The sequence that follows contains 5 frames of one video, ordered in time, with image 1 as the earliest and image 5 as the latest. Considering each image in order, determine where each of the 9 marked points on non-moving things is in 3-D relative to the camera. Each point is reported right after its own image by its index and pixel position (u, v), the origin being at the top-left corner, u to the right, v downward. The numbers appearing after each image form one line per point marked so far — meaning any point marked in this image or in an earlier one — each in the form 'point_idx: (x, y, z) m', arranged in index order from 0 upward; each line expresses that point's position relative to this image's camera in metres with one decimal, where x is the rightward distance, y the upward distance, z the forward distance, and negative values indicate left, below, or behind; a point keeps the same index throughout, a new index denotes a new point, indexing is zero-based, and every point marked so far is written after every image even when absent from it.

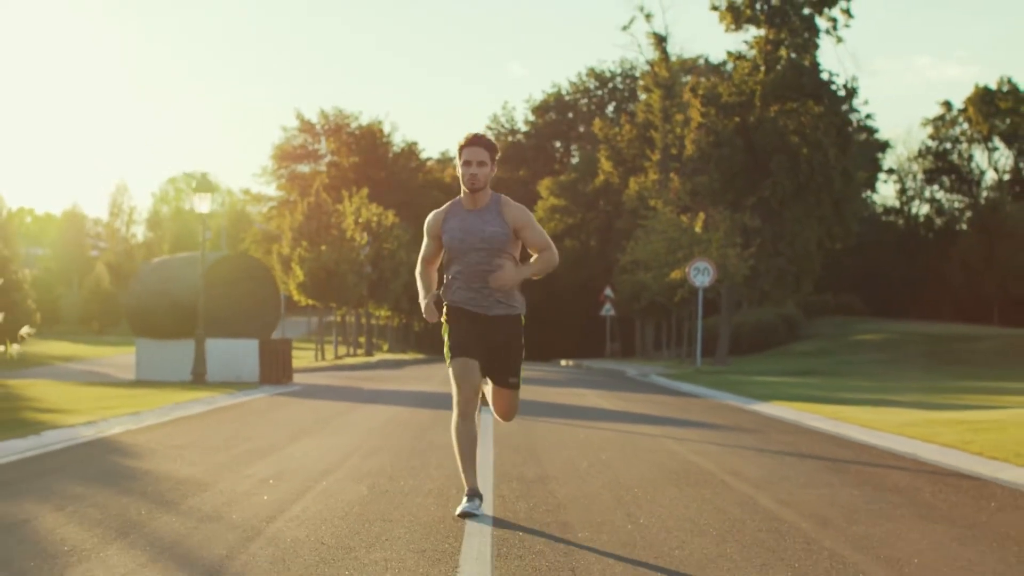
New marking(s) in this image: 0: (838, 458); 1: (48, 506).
0: (+2.5, -1.3, +9.7) m
1: (-2.4, -1.1, +6.9) m
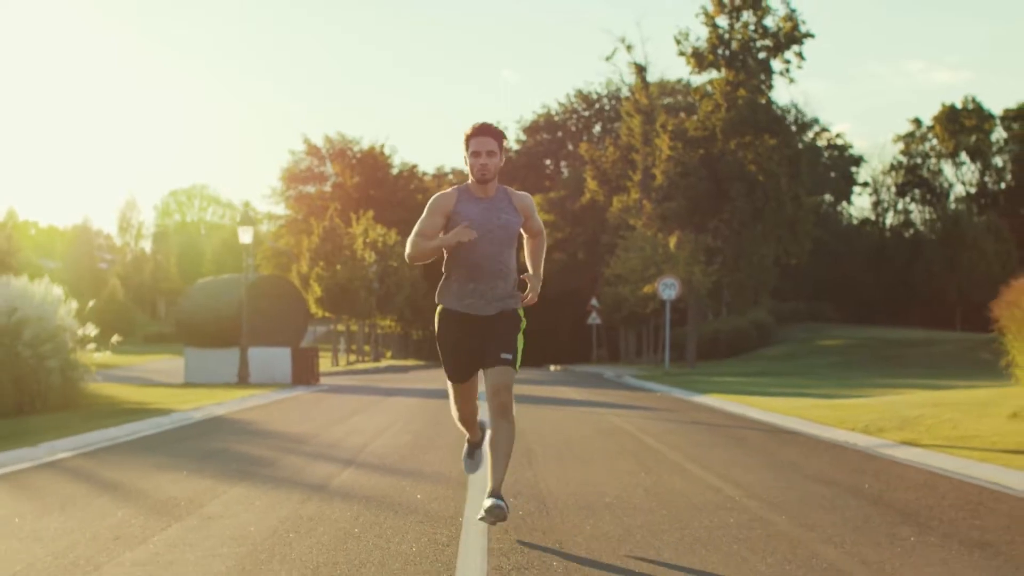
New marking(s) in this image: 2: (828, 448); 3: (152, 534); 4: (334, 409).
0: (+2.4, -1.5, +14.7) m
1: (-2.5, -1.4, +11.9) m
2: (+2.9, -1.5, +12.2) m
3: (-1.8, -1.2, +6.4) m
4: (-2.6, -1.7, +19.0) m
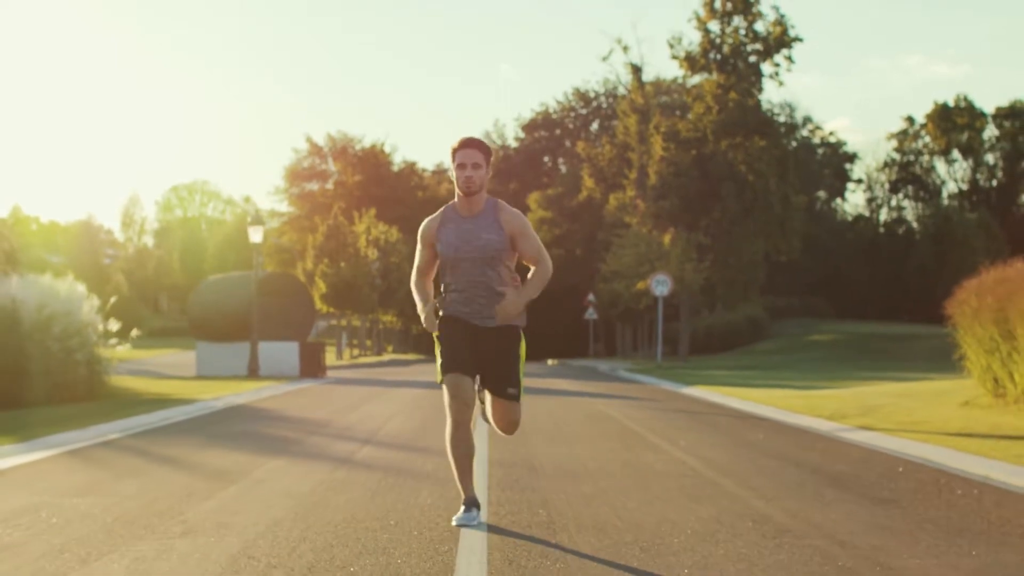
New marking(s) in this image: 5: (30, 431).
0: (+2.3, -1.5, +16.2) m
1: (-2.5, -1.4, +13.4) m
2: (+2.9, -1.5, +13.7) m
3: (-1.8, -1.2, +7.8) m
4: (-2.6, -1.7, +20.5) m
5: (-5.3, -1.6, +14.5) m
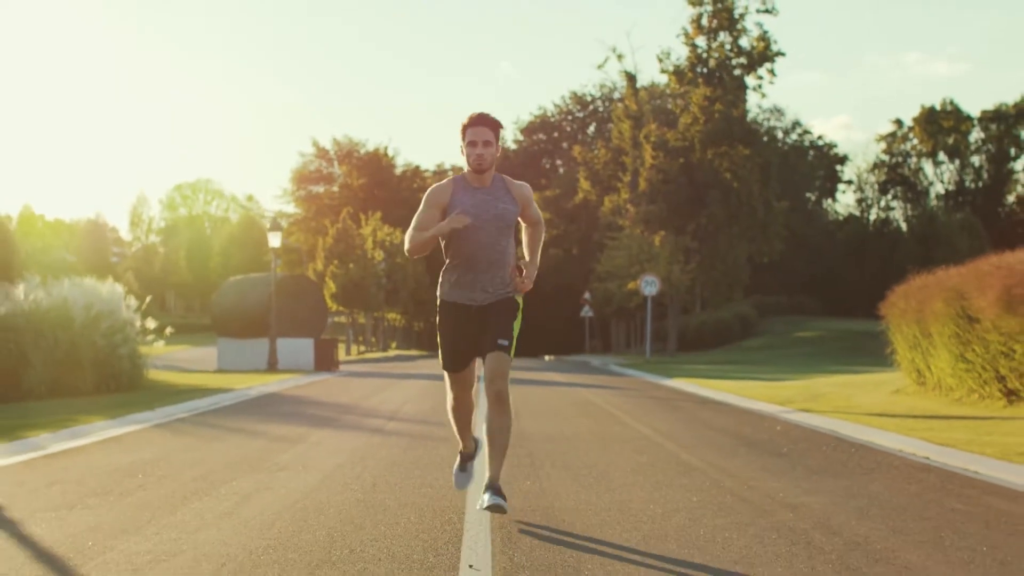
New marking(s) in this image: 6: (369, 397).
0: (+2.3, -1.6, +18.9) m
1: (-2.6, -1.5, +16.1) m
2: (+2.9, -1.6, +16.4) m
3: (-1.8, -1.3, +10.6) m
4: (-2.6, -1.8, +23.3) m
5: (-5.3, -1.6, +17.2) m
6: (-2.1, -1.6, +19.2) m
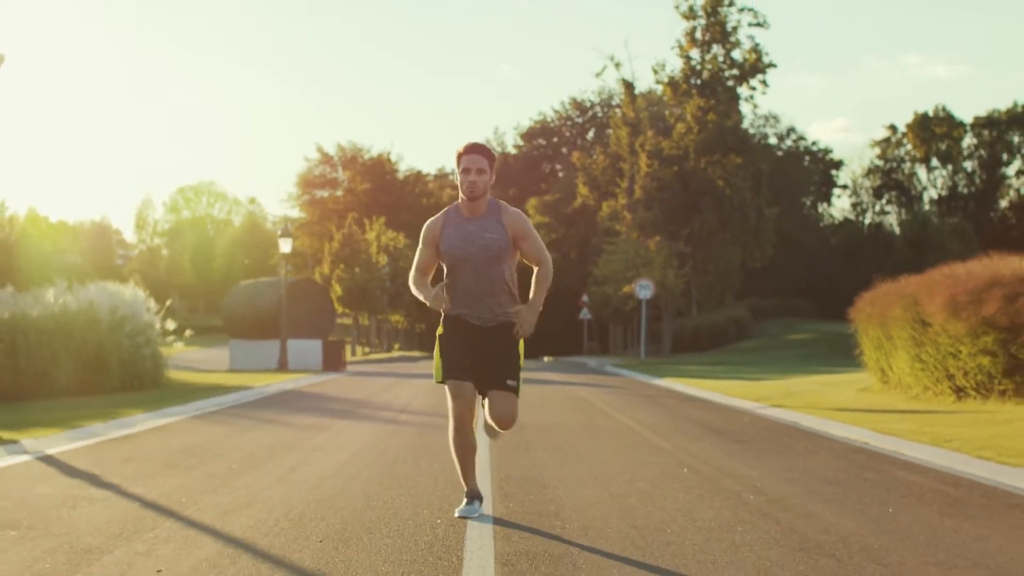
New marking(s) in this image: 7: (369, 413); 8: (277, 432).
0: (+2.3, -1.7, +20.6) m
1: (-2.6, -1.6, +17.8) m
2: (+2.8, -1.7, +18.1) m
3: (-1.9, -1.4, +12.3) m
4: (-2.7, -1.9, +24.9) m
5: (-5.3, -1.7, +18.9) m
6: (-2.1, -1.7, +20.9) m
7: (-1.8, -1.5, +16.0) m
8: (-2.3, -1.4, +13.0) m
